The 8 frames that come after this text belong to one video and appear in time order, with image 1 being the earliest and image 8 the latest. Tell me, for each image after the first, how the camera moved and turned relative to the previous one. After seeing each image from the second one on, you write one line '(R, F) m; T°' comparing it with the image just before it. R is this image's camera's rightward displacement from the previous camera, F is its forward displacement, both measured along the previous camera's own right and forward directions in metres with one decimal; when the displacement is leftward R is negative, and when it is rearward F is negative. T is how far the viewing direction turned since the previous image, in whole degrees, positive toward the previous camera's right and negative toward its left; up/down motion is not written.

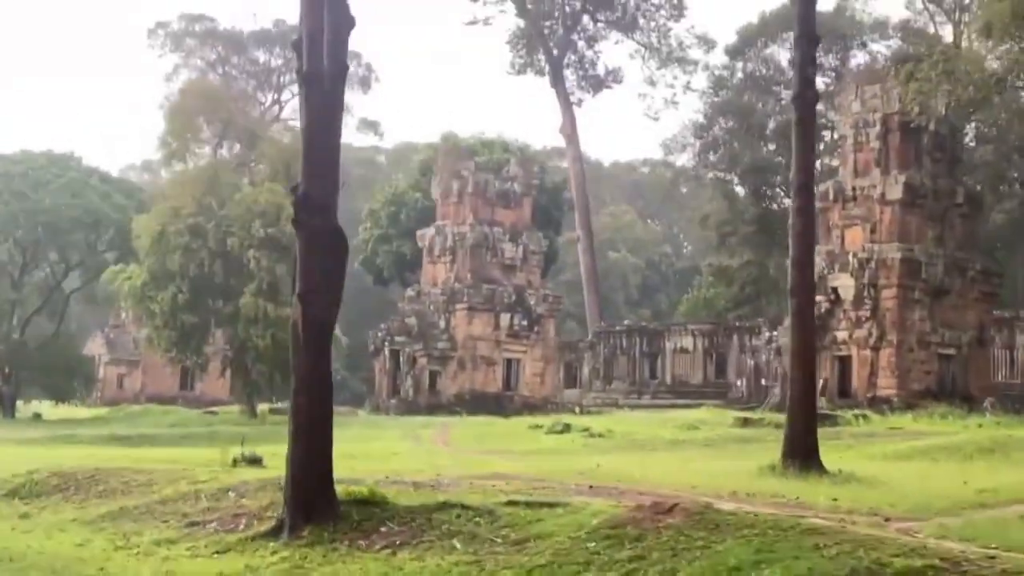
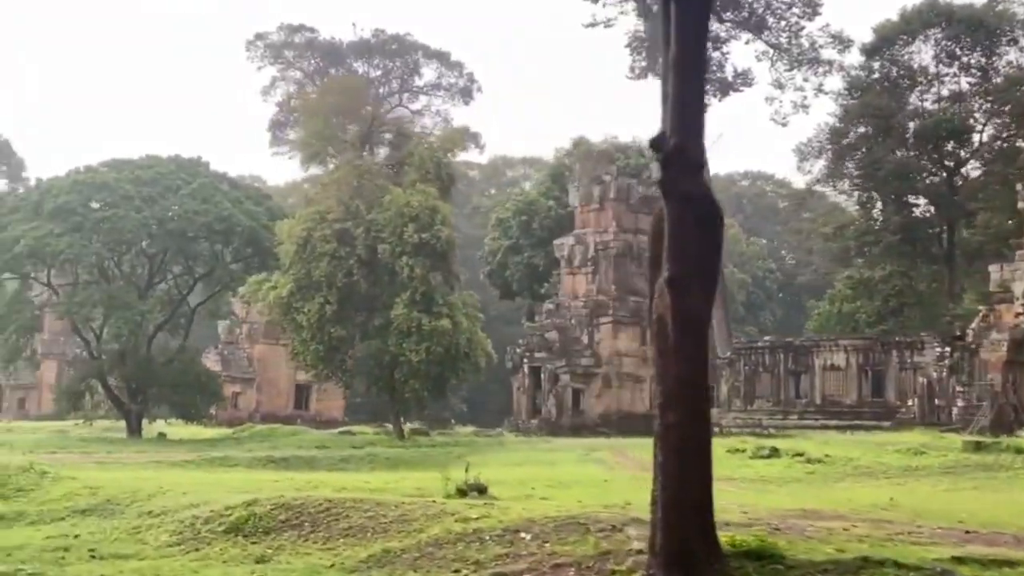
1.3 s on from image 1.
(-1.9, +2.0) m; -3°
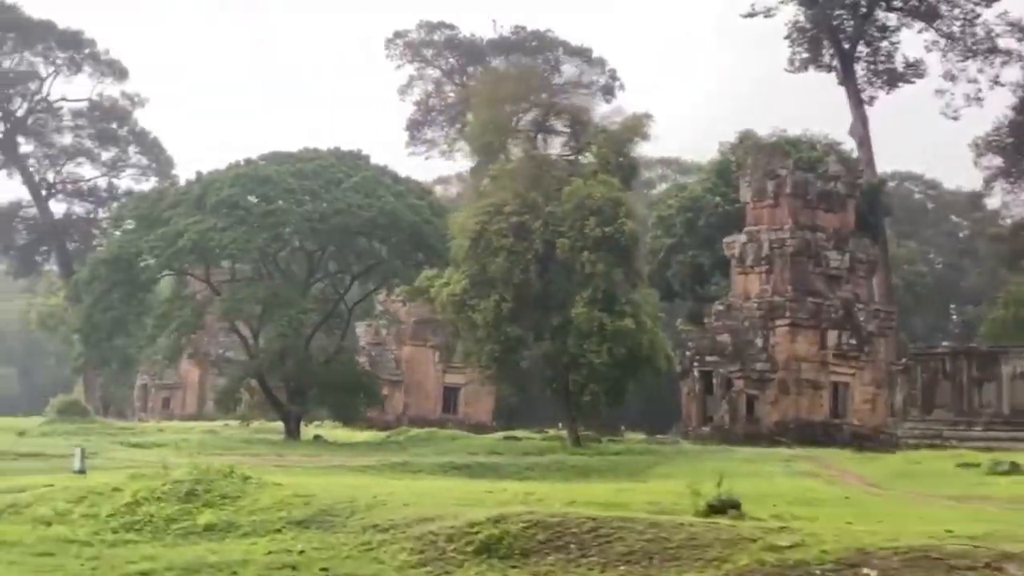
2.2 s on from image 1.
(-1.2, +1.4) m; -5°
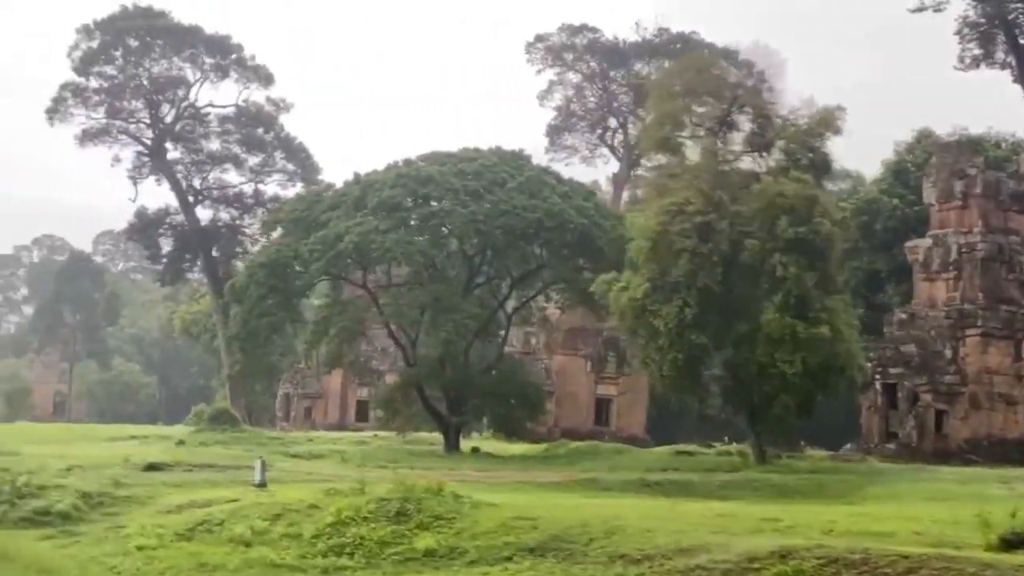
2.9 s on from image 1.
(-1.0, +1.3) m; -5°
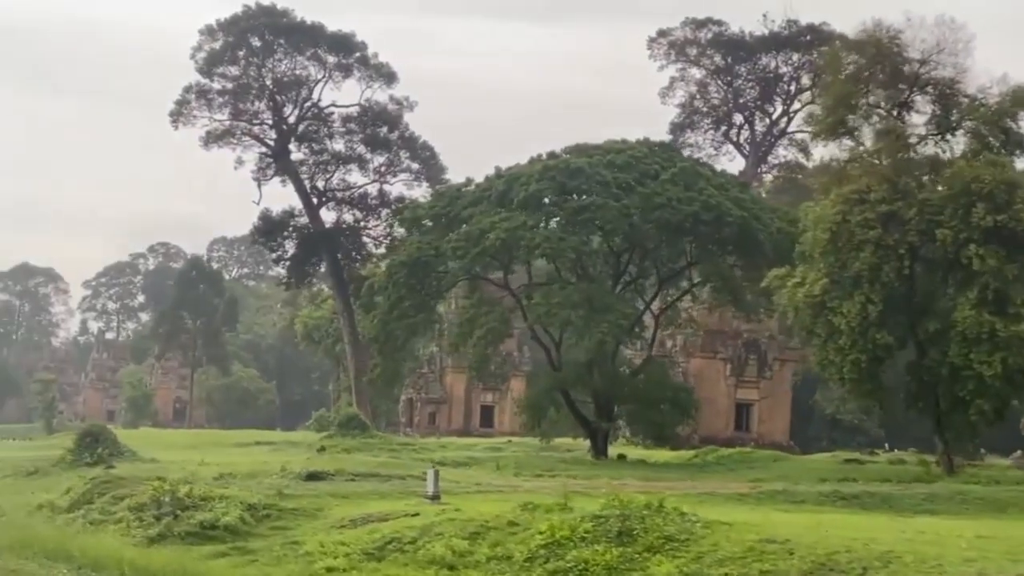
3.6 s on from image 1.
(-0.9, +1.3) m; -4°
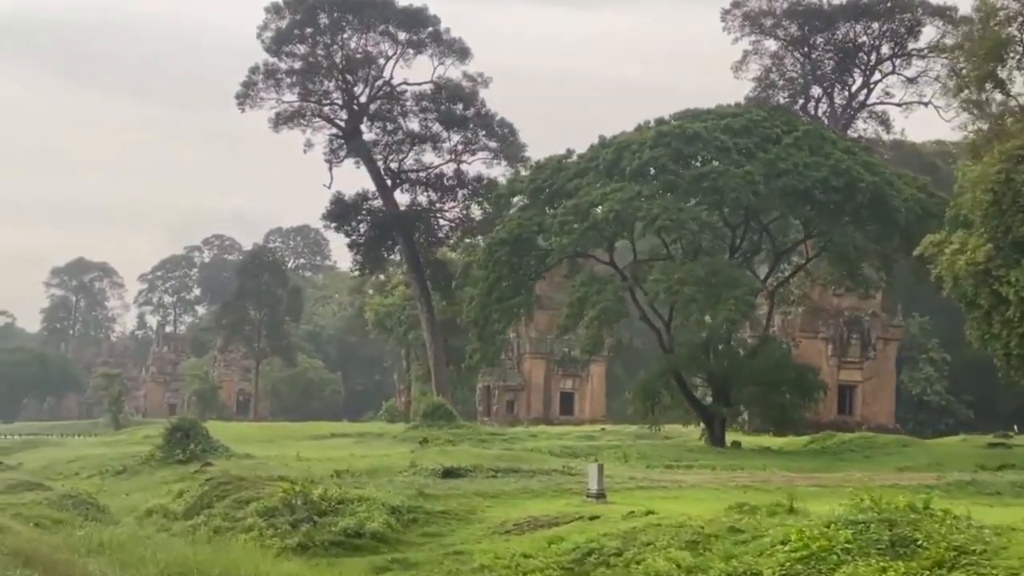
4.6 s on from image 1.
(-1.0, +1.6) m; -2°
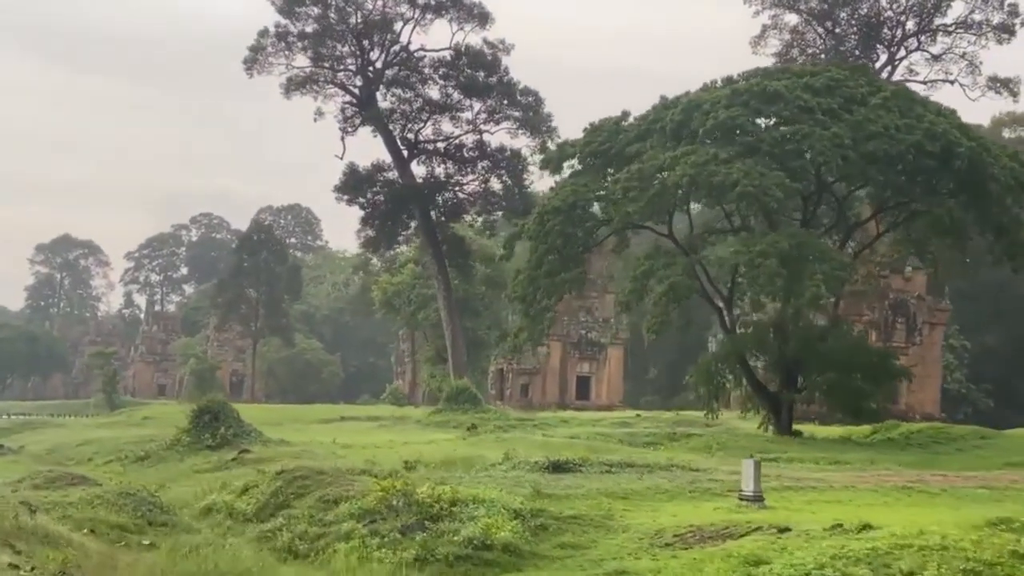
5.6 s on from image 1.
(-1.1, +2.0) m; +1°
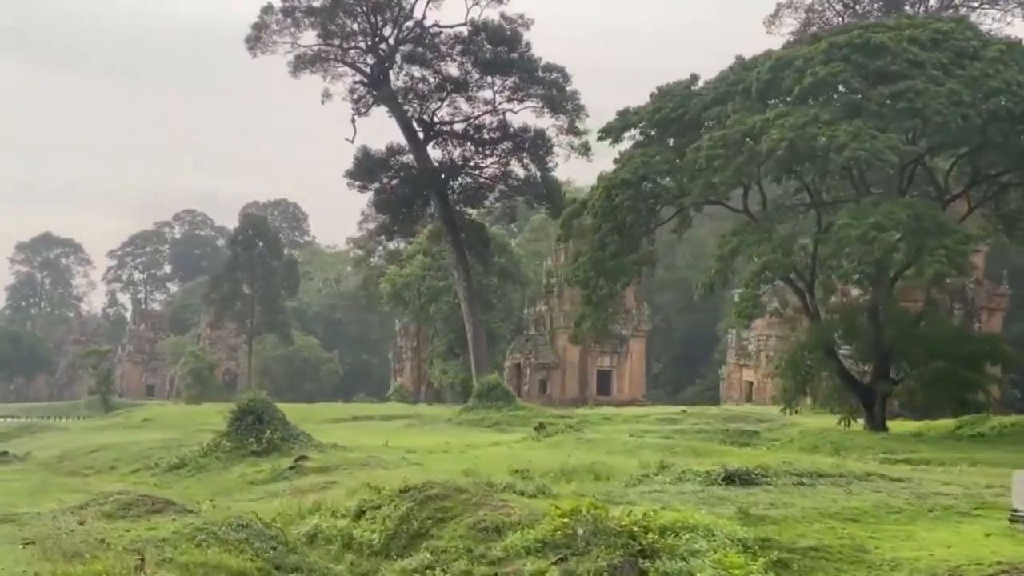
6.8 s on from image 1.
(-1.2, +2.2) m; +1°
